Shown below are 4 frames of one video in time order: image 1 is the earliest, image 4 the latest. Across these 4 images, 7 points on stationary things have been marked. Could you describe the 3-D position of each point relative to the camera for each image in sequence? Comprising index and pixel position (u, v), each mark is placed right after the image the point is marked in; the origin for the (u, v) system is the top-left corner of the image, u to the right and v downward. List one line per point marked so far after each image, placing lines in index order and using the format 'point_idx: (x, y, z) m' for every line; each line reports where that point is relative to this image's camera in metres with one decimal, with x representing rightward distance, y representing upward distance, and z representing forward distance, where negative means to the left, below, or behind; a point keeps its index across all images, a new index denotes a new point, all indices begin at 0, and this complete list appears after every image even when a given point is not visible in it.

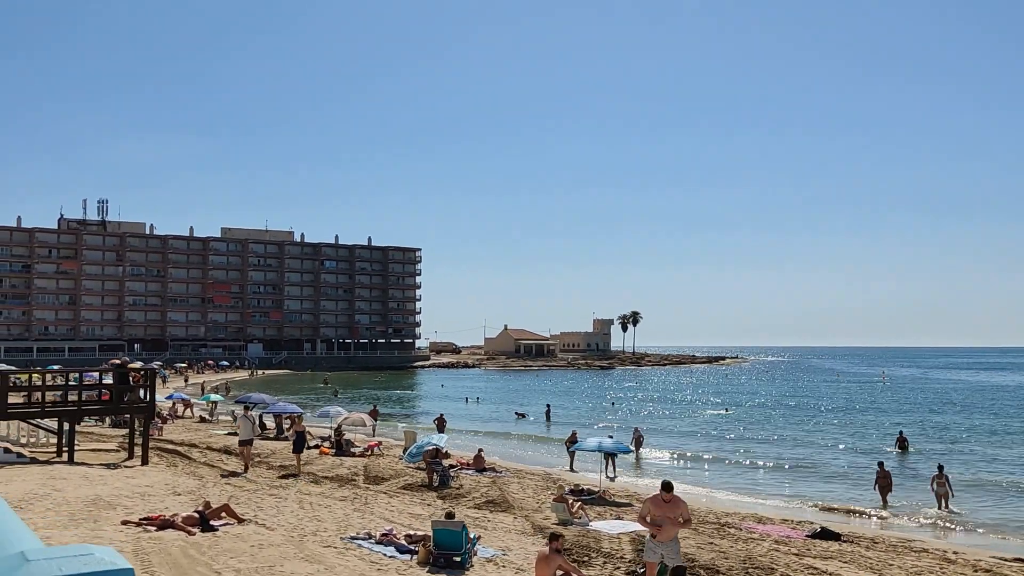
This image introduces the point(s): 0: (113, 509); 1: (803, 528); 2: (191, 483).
0: (-7.3, -4.0, +14.9) m
1: (+6.6, -5.5, +18.5) m
2: (-7.6, -4.6, +19.4) m
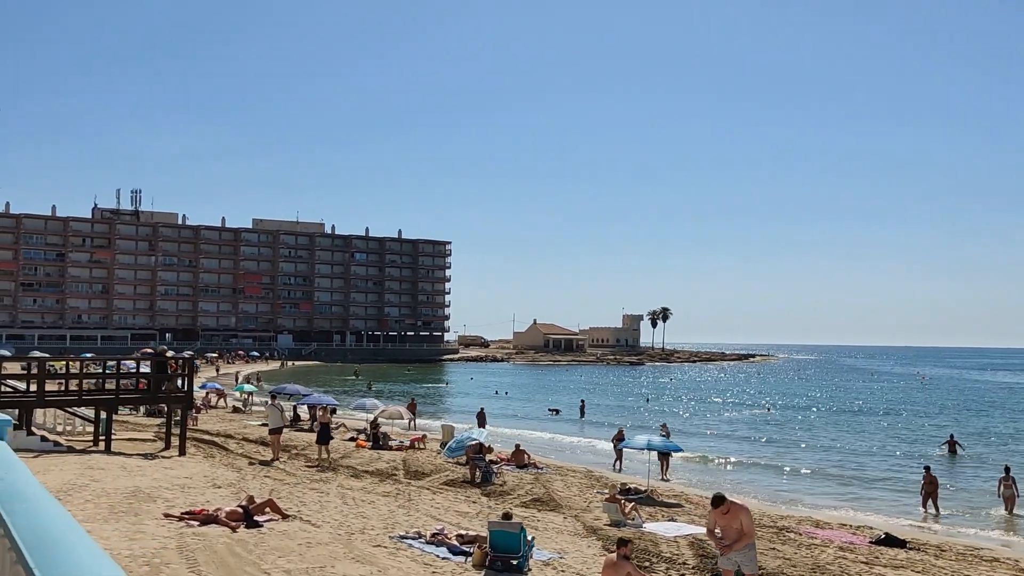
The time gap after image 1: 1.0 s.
0: (-6.3, -3.8, +14.4) m
1: (+7.7, -5.3, +17.6) m
2: (-6.5, -4.3, +18.9) m
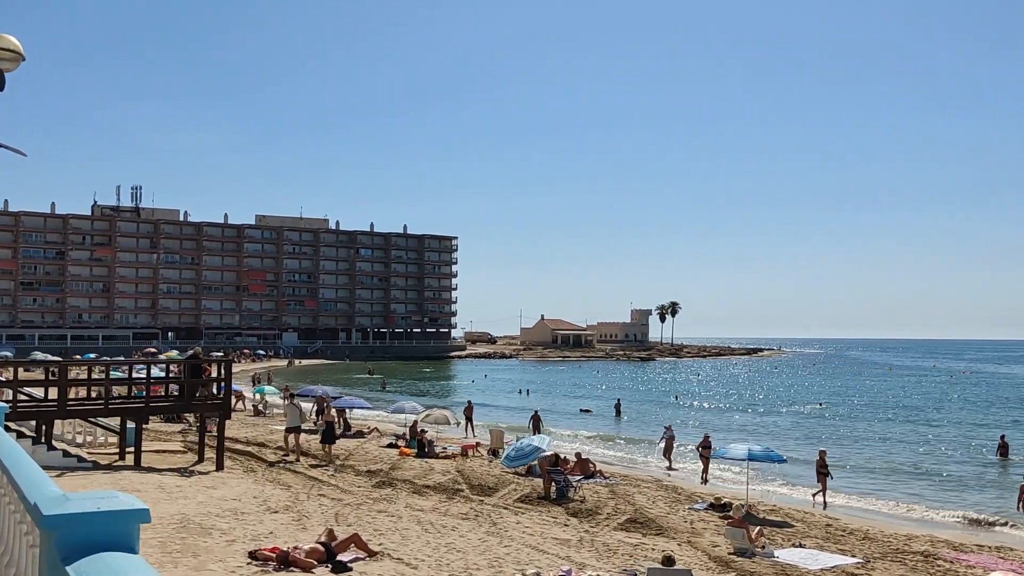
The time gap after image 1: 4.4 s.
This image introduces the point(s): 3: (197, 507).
0: (-4.5, -3.7, +12.1) m
1: (+9.5, -5.1, +15.3) m
2: (-4.7, -4.2, +16.6) m
3: (-5.5, -3.8, +14.3) m
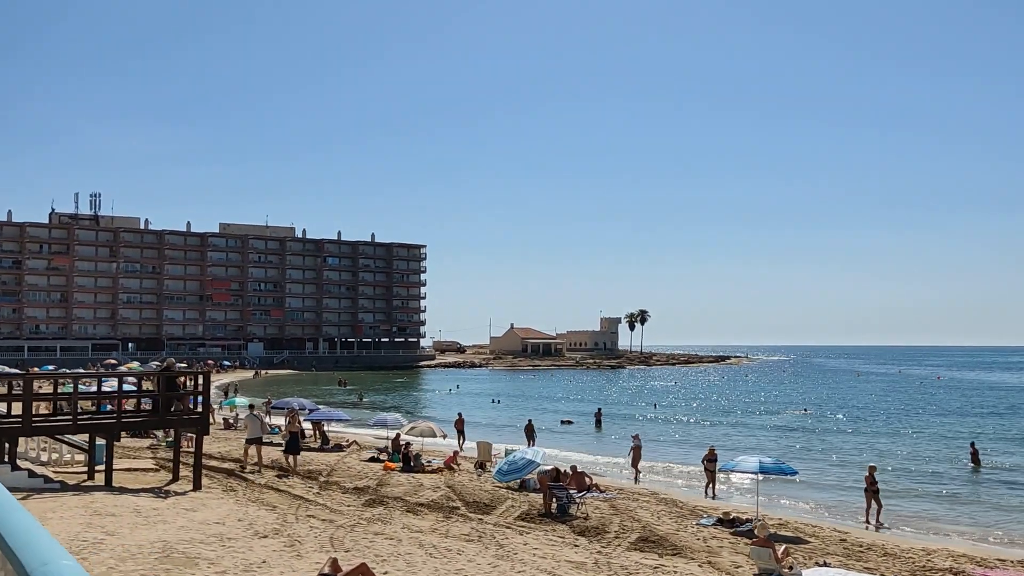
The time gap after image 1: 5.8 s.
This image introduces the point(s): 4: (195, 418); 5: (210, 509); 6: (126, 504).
0: (-4.2, -3.8, +11.0) m
1: (+9.6, -5.2, +14.7) m
2: (-4.6, -4.3, +15.5) m
3: (-5.3, -3.9, +13.1) m
4: (-7.5, -3.0, +19.1) m
5: (-5.8, -4.2, +15.5) m
6: (-7.1, -3.9, +14.9) m
